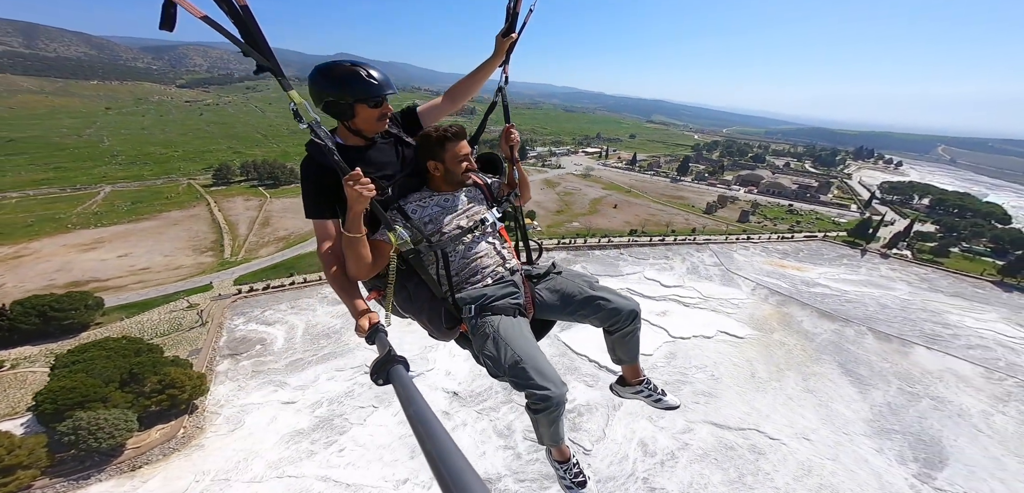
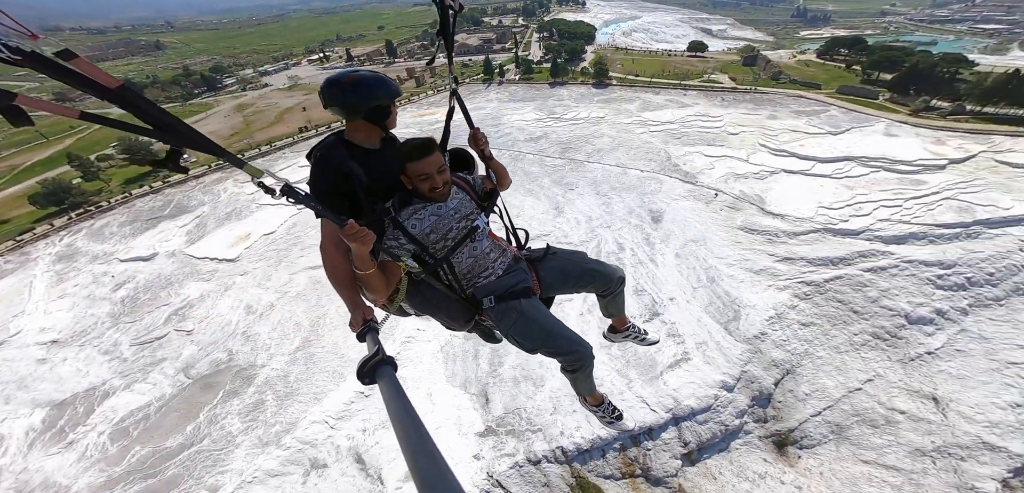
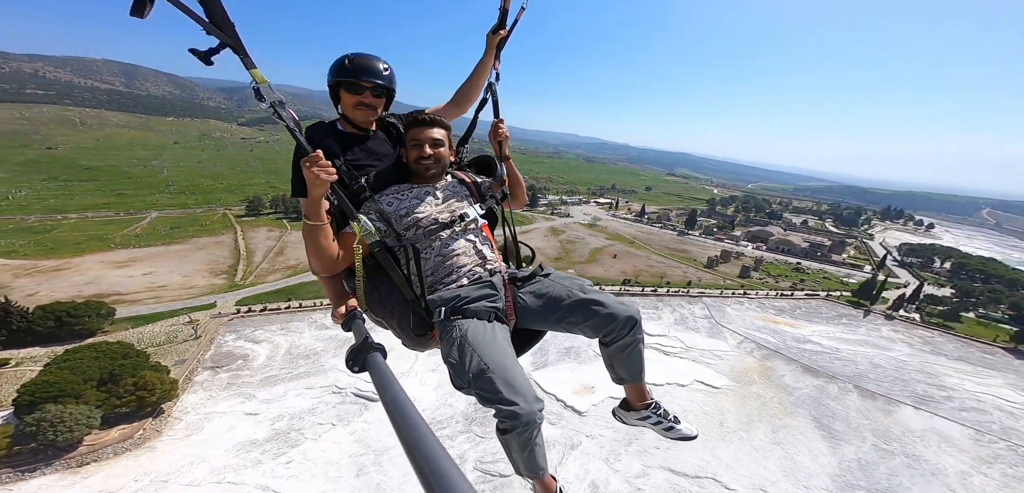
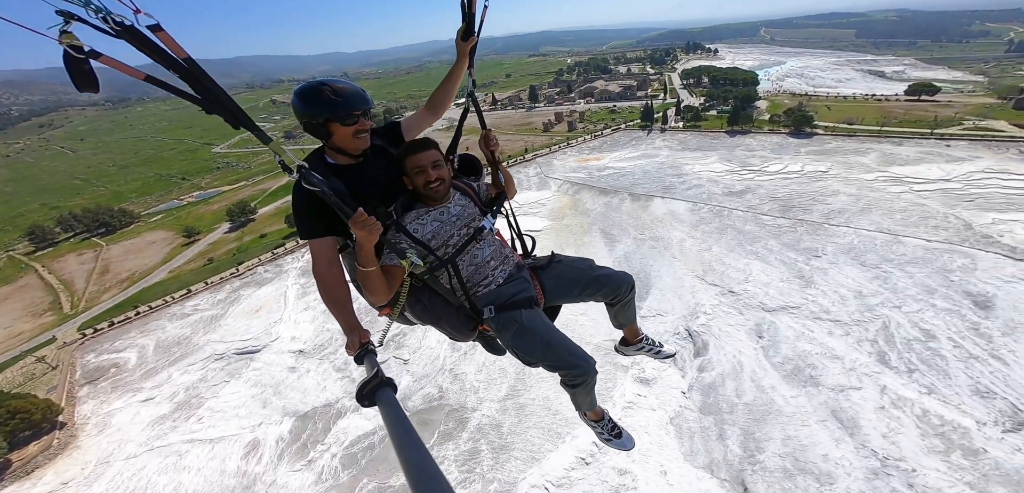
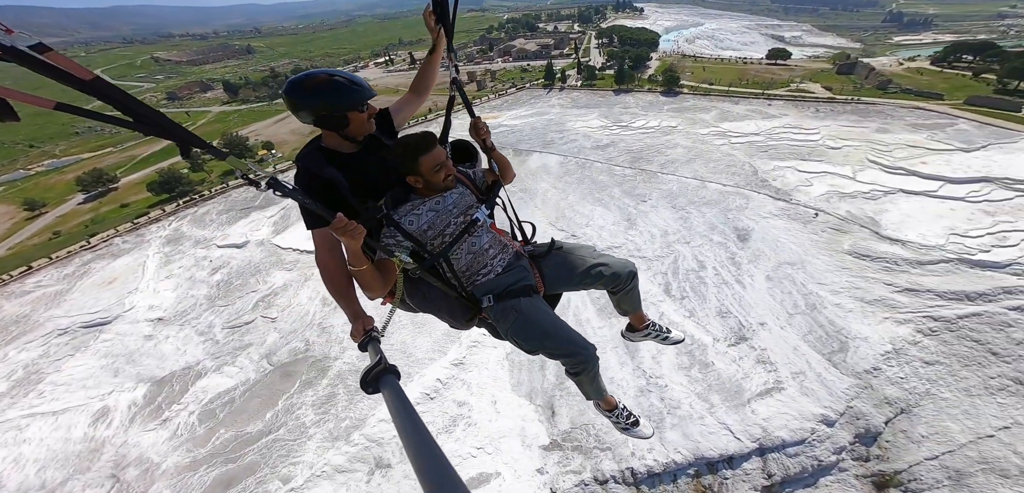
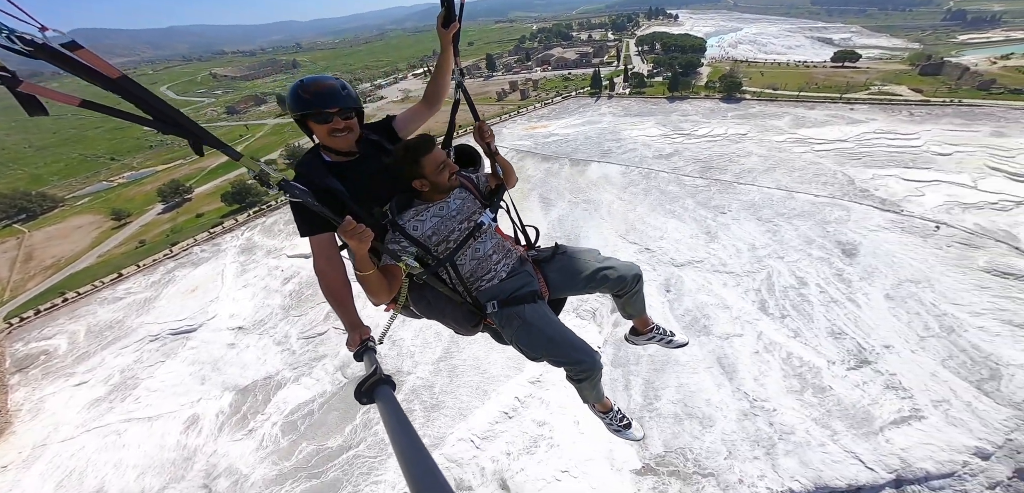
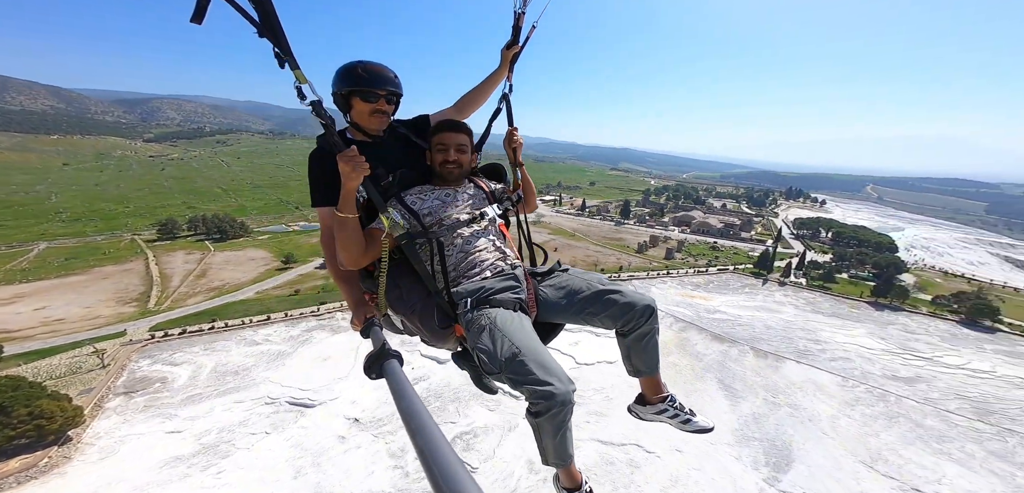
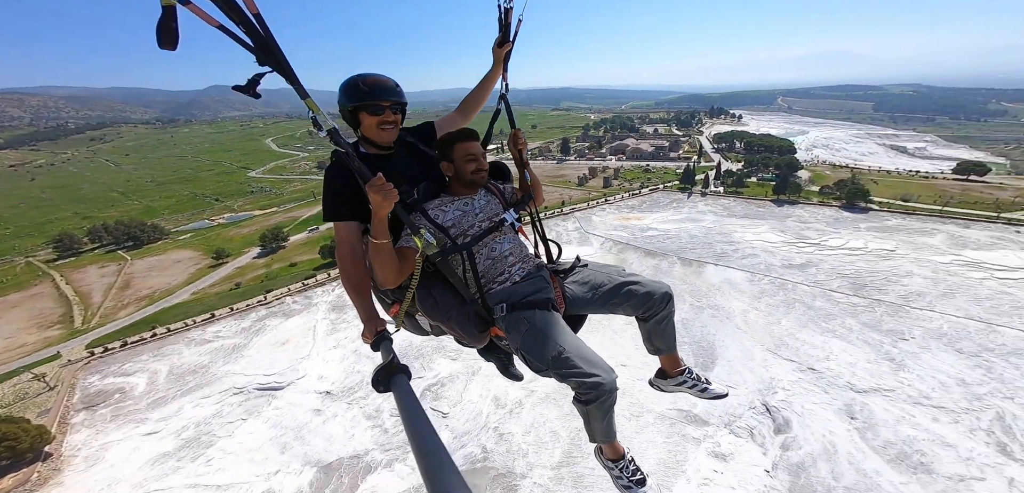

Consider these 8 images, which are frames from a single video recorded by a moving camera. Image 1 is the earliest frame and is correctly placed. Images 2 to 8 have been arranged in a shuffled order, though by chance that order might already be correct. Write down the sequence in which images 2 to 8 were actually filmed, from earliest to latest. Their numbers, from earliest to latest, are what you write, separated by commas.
3, 7, 8, 4, 6, 5, 2
